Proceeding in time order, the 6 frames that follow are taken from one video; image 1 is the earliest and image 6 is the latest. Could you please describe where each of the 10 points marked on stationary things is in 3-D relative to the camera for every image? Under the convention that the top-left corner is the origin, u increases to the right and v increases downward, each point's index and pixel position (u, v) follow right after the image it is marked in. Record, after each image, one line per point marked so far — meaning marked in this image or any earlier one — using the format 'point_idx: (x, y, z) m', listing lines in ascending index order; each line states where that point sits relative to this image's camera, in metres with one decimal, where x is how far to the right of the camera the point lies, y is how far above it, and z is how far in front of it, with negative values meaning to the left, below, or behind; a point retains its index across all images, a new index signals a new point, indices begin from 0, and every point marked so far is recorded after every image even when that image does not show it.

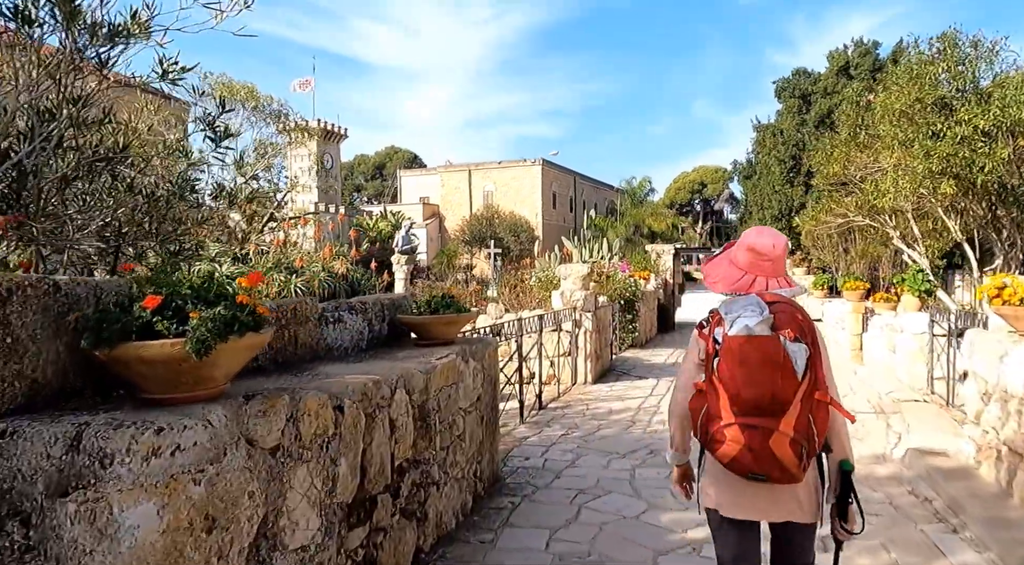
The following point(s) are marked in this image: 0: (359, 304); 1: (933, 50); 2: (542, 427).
0: (-0.8, -0.1, +4.4) m
1: (+5.0, +2.7, +9.4) m
2: (+0.3, -1.3, +7.2) m
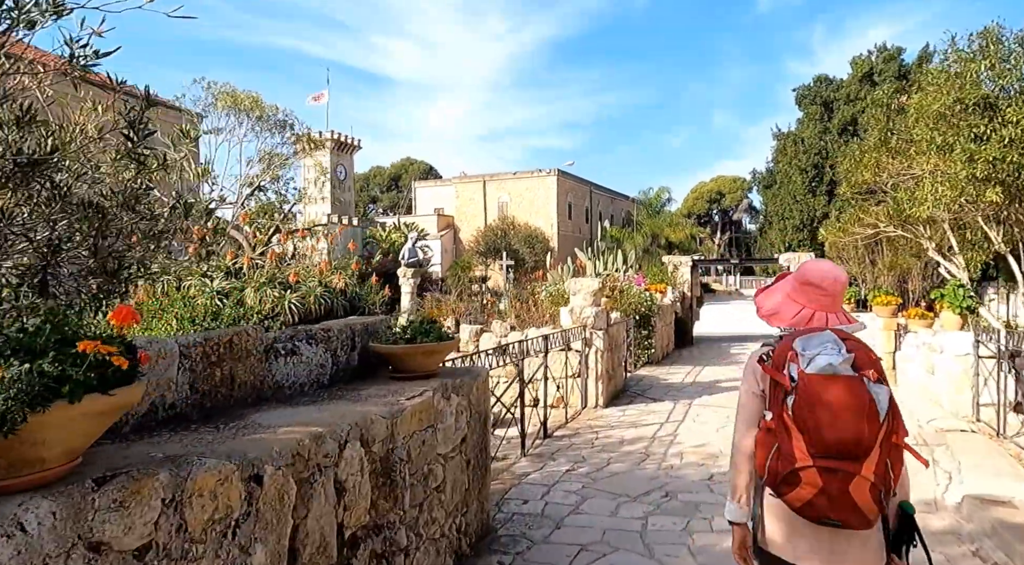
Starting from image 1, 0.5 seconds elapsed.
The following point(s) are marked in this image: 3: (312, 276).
0: (-0.9, -0.2, +3.7) m
1: (+5.0, +2.6, +8.7) m
2: (+0.3, -1.4, +6.5) m
3: (-2.9, +0.1, +11.6) m
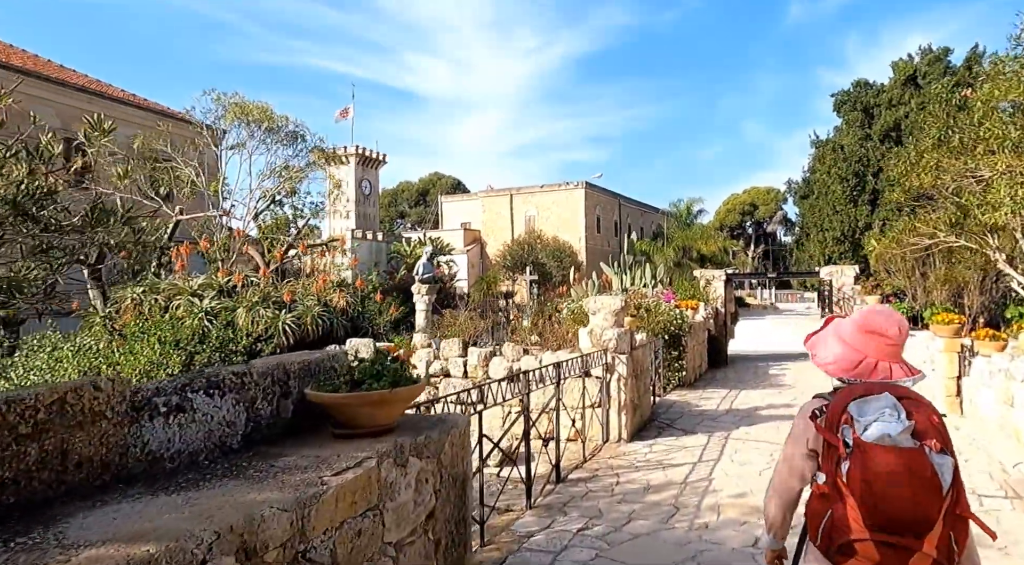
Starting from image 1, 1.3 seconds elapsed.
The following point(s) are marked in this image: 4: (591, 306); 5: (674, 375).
0: (-1.0, -0.3, +2.8) m
1: (+5.1, +2.4, +7.5) m
2: (+0.3, -1.6, +5.5) m
3: (-2.7, -0.2, +10.7) m
4: (+0.8, -0.3, +8.9) m
5: (+2.6, -1.5, +12.7) m
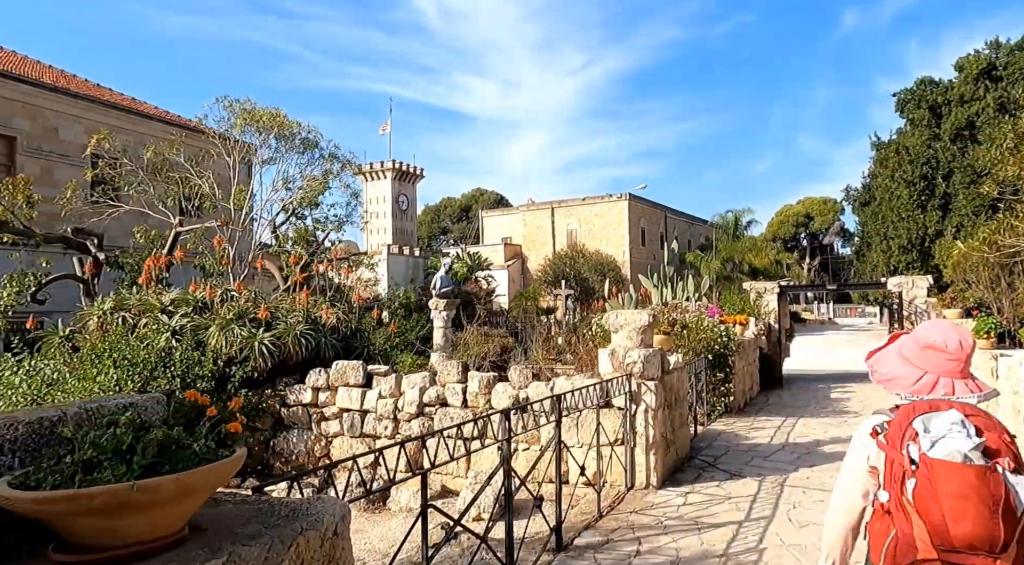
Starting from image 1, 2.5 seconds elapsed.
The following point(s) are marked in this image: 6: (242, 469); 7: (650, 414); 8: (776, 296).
0: (-1.3, -0.3, +1.4) m
1: (+5.0, +2.4, +5.8) m
2: (+0.1, -1.6, +4.0) m
3: (-2.5, -0.3, +9.5) m
4: (+0.9, -0.4, +7.4) m
5: (+2.9, -1.6, +11.1) m
6: (-2.9, -2.0, +8.6) m
7: (+1.2, -1.1, +6.8) m
8: (+5.4, -0.3, +16.2) m
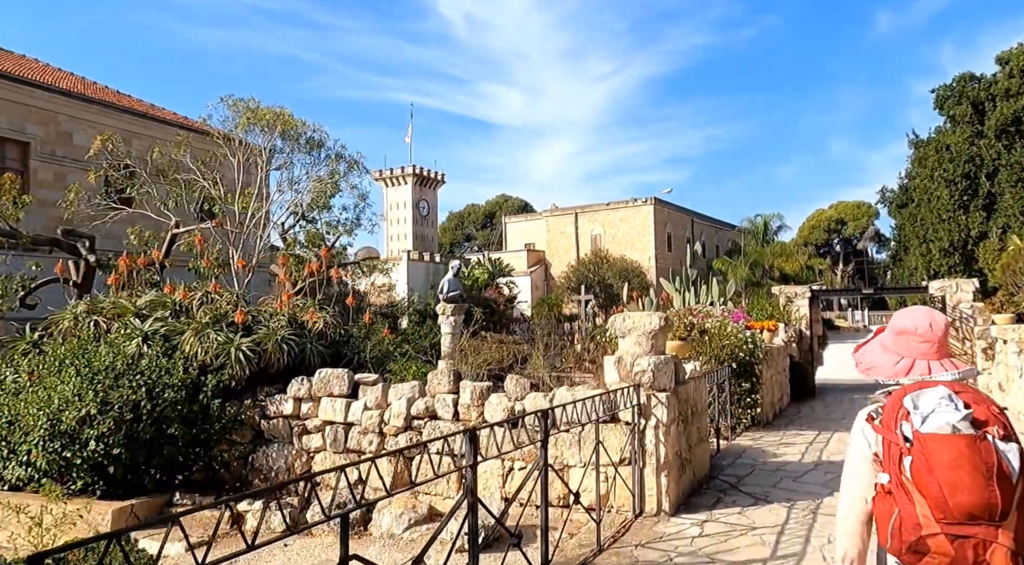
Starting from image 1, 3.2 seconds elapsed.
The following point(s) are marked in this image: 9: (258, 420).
0: (-1.6, -0.3, +0.7) m
1: (+4.9, +2.4, +4.9) m
2: (0.0, -1.6, +3.2) m
3: (-2.5, -0.3, +8.8) m
4: (+0.9, -0.4, +6.6) m
5: (+3.0, -1.7, +10.2) m
6: (-2.9, -2.0, +7.9) m
7: (+1.1, -1.1, +5.9) m
8: (+5.6, -0.3, +15.2) m
9: (-2.5, -1.4, +7.9) m
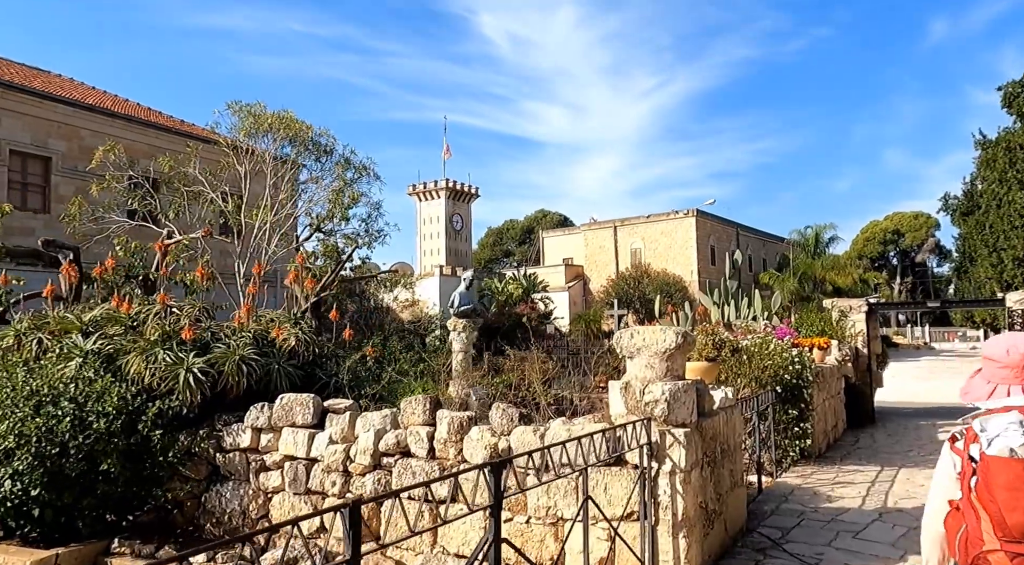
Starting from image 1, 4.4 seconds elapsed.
0: (-2.0, -0.2, -0.5) m
1: (+4.7, +2.4, +3.4) m
2: (-0.3, -1.6, +1.9) m
3: (-2.5, -0.5, +7.7) m
4: (+0.7, -0.4, +5.3) m
5: (+3.1, -1.8, +8.8) m
6: (-2.9, -2.1, +6.8) m
7: (+1.0, -1.1, +4.6) m
8: (+6.0, -0.5, +13.7) m
9: (-2.5, -1.5, +6.8) m
